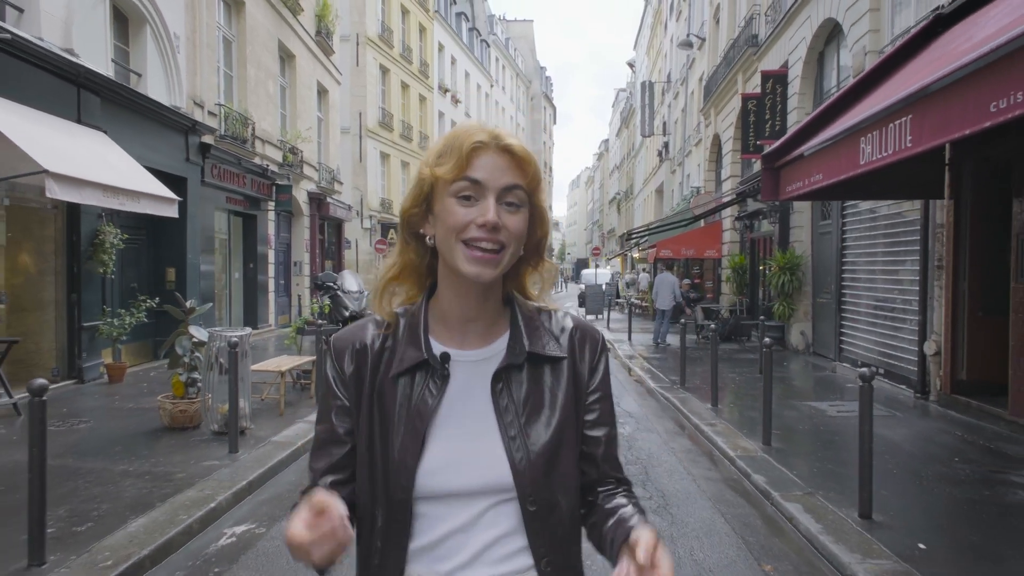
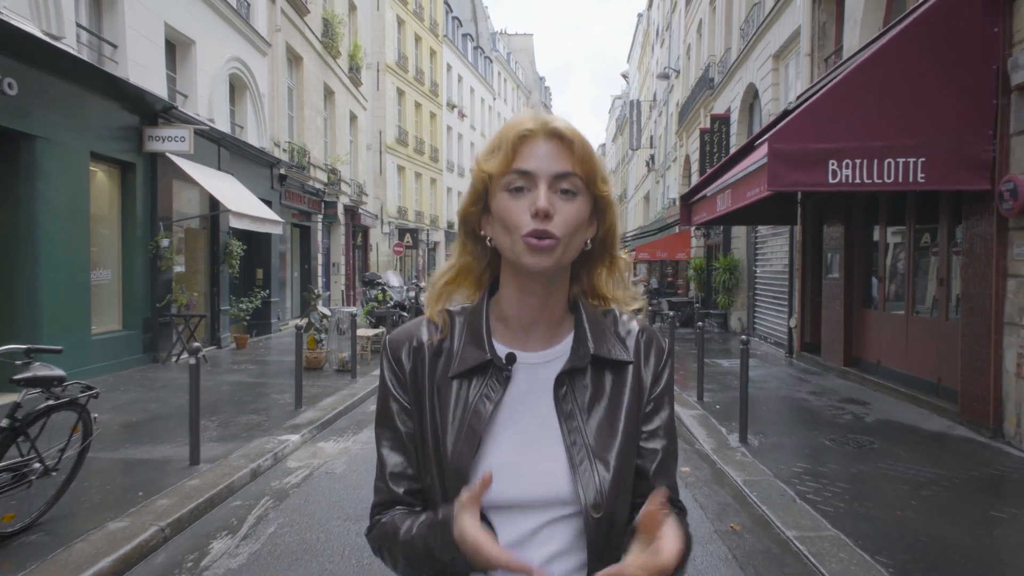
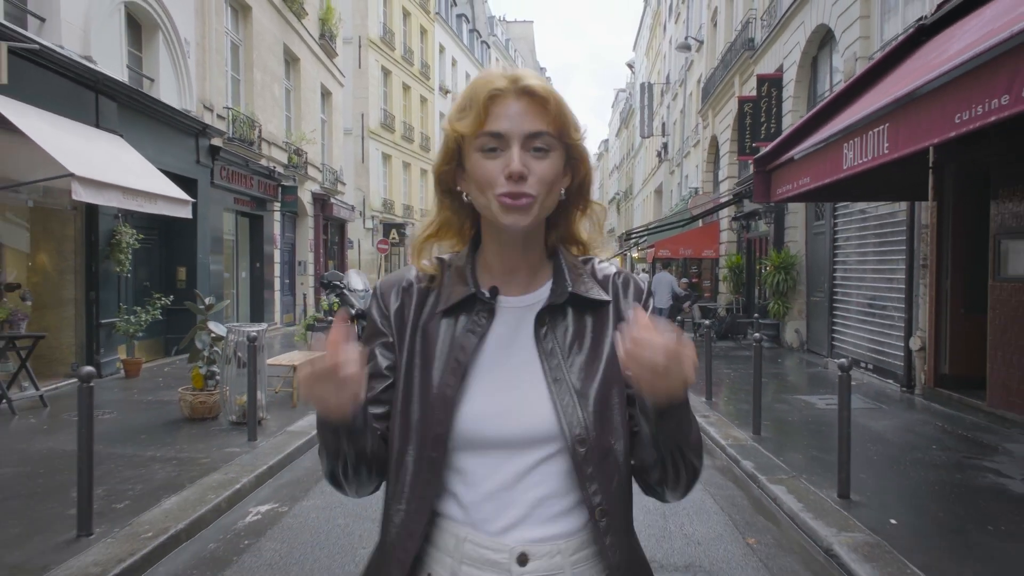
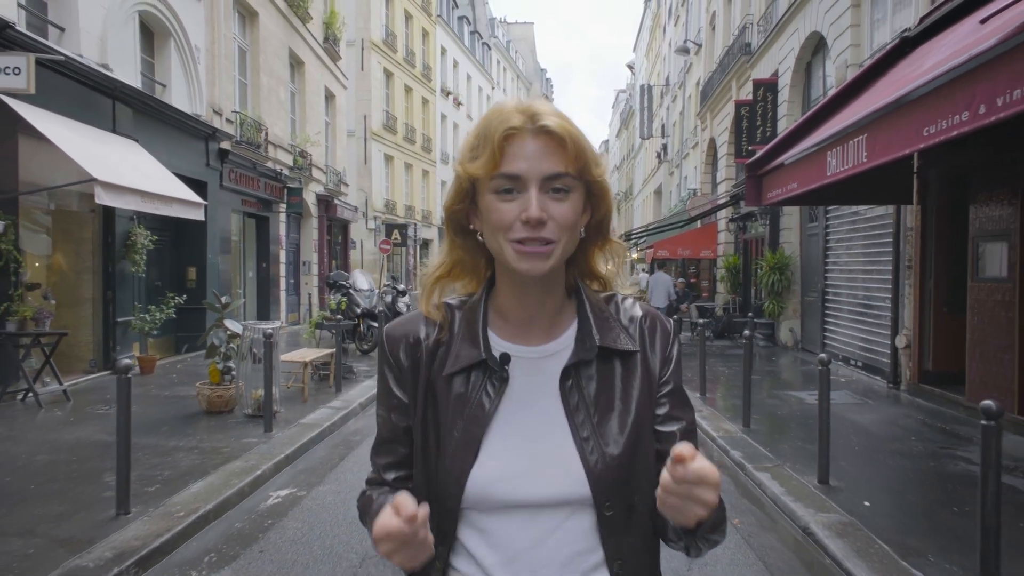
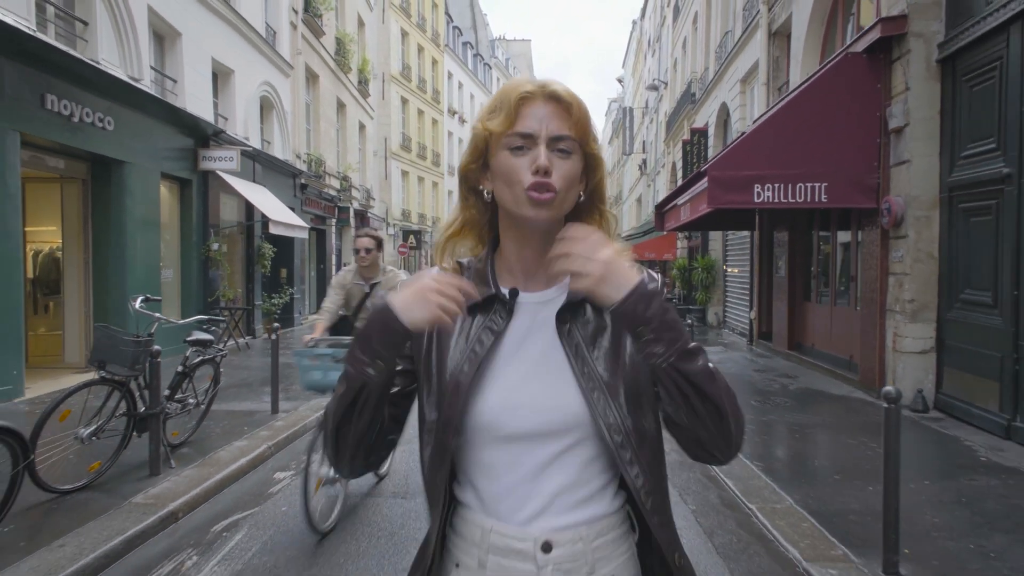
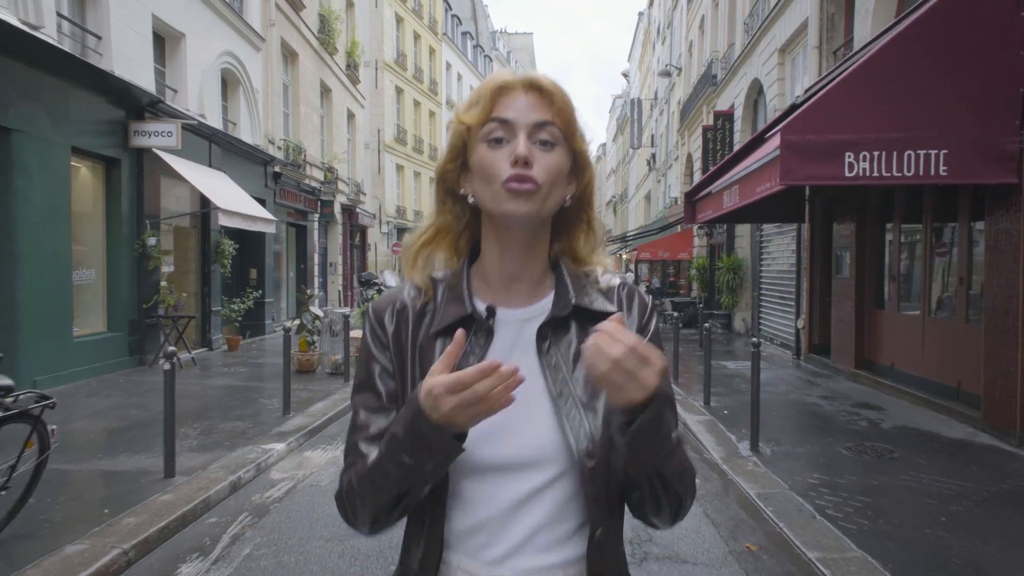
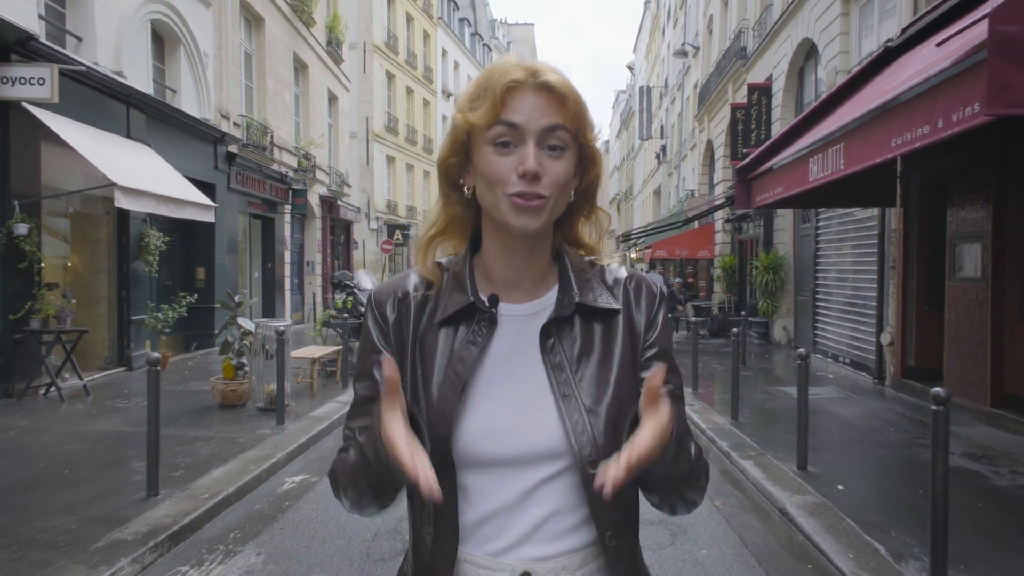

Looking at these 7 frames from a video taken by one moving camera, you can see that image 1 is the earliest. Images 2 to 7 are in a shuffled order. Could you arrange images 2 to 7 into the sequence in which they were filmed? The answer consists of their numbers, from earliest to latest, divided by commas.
3, 4, 7, 6, 2, 5
